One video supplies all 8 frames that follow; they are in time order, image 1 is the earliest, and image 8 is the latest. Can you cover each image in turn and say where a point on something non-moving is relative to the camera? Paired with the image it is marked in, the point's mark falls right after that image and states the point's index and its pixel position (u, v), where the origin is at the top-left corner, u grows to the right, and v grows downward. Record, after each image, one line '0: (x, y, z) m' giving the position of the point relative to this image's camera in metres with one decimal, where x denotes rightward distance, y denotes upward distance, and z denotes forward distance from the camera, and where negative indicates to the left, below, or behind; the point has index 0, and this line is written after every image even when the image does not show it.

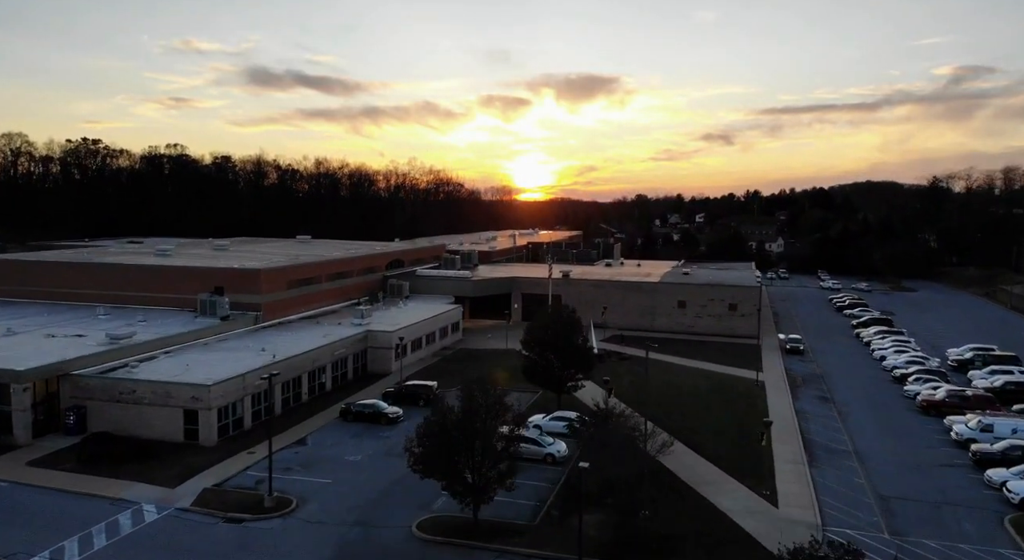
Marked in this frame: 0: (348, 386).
0: (-4.7, -3.1, +19.9) m
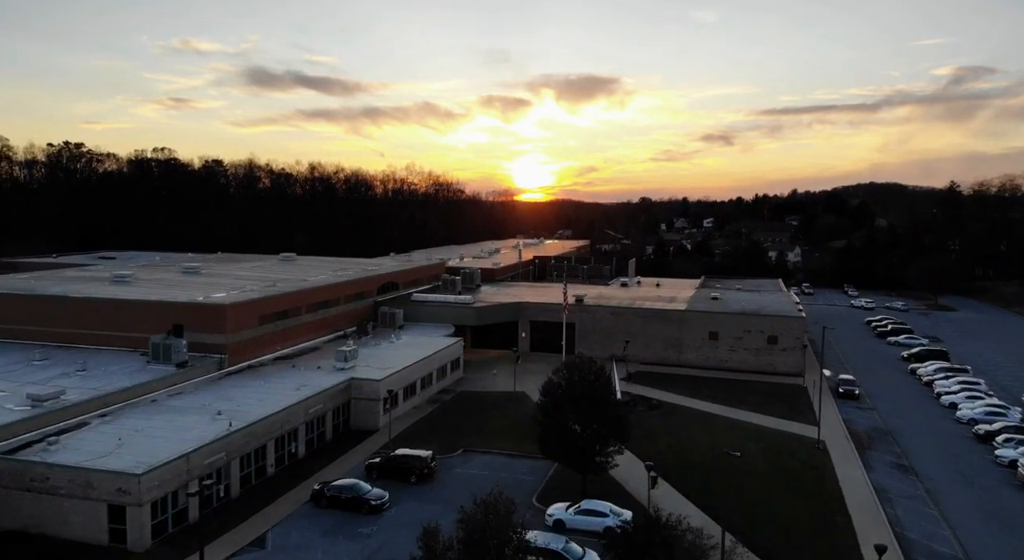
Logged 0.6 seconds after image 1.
0: (-4.4, -4.1, +16.5) m
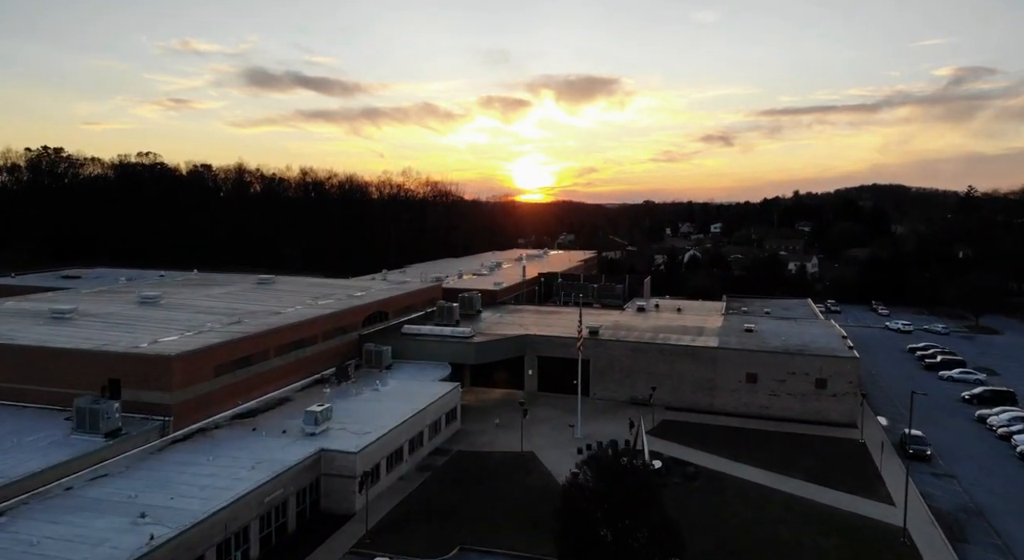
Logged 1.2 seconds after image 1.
0: (-4.2, -5.1, +13.1) m
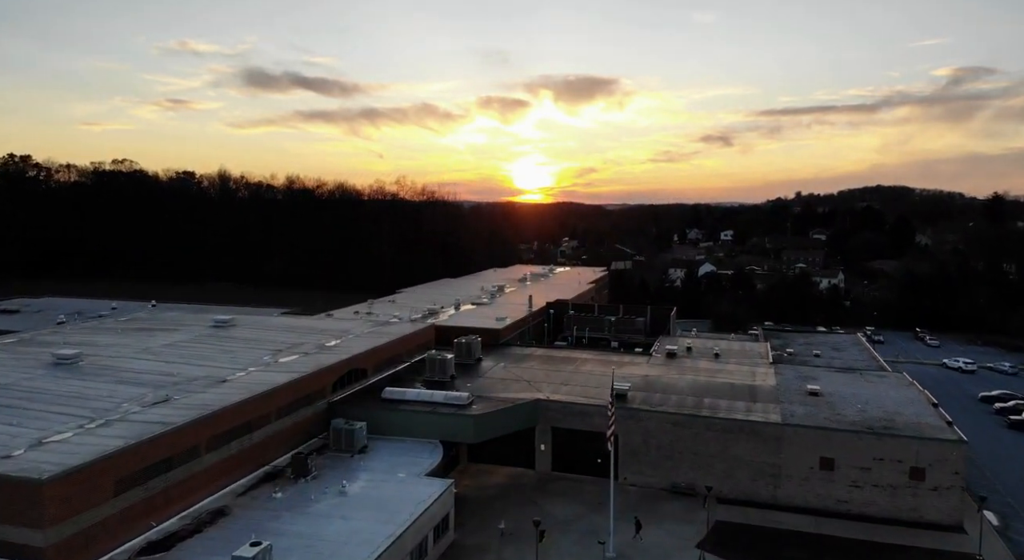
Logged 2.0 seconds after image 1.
0: (-4.0, -6.5, +8.5) m
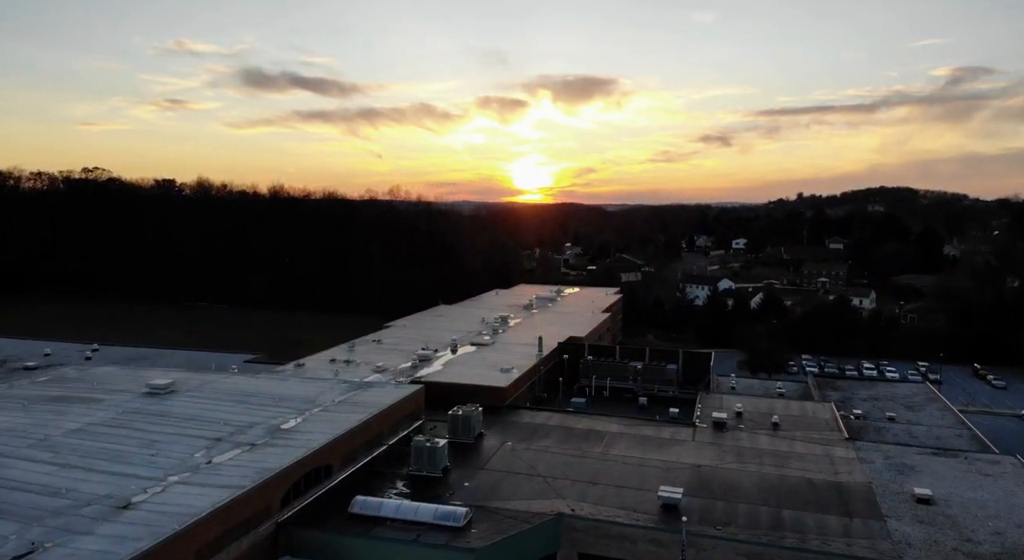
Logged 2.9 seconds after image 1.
0: (-3.7, -8.0, +3.7) m
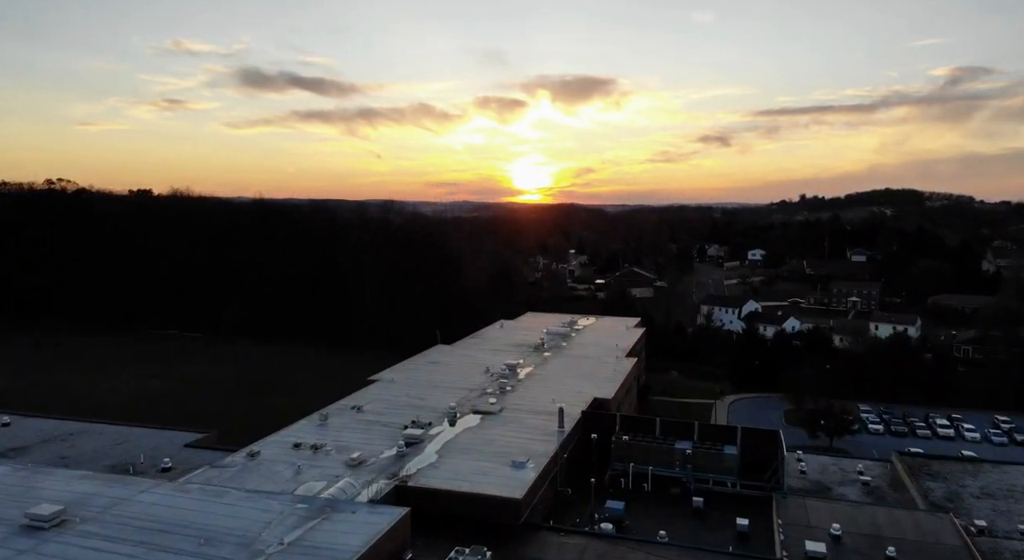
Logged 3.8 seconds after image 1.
0: (-3.3, -9.7, -1.6) m
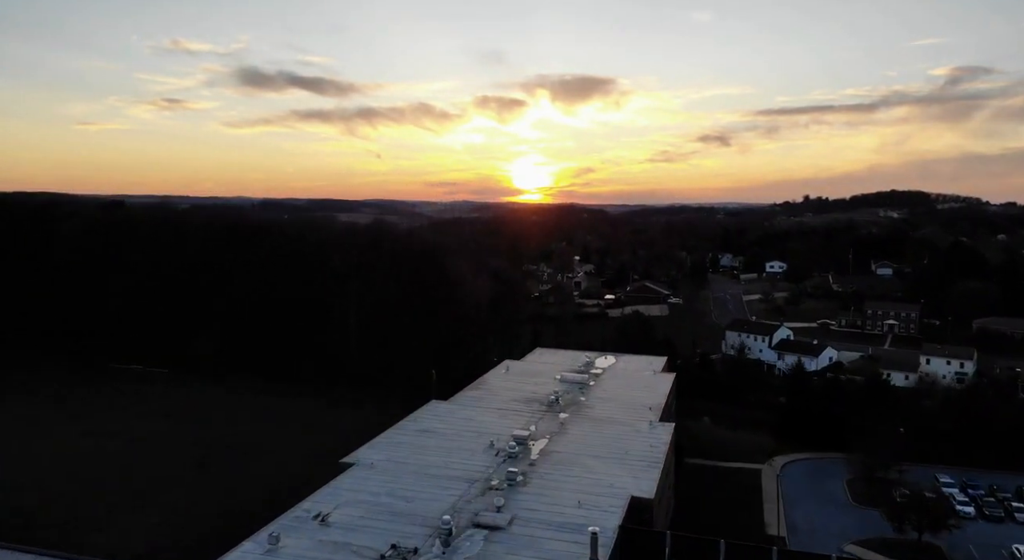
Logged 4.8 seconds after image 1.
0: (-2.9, -11.5, -7.1) m
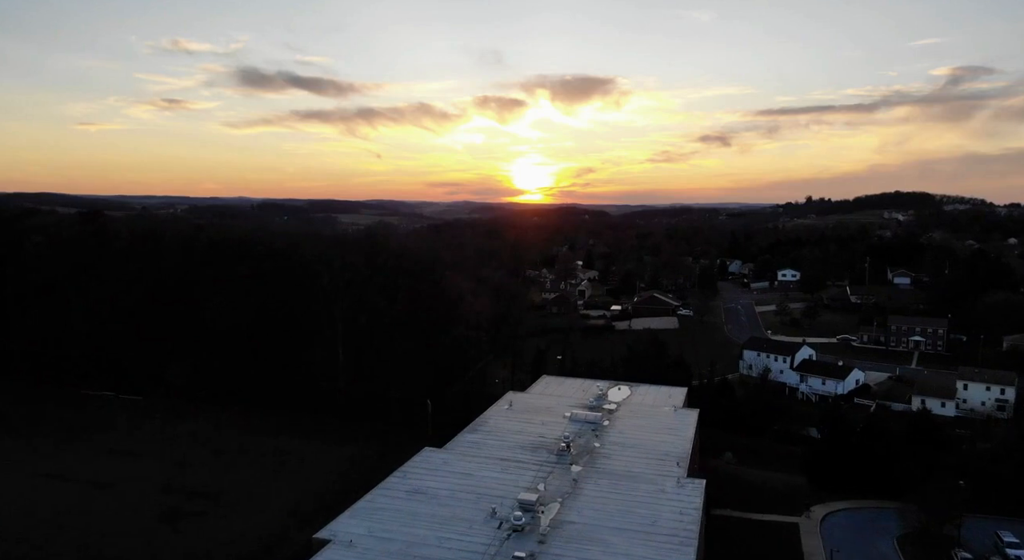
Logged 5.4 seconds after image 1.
0: (-2.8, -12.5, -10.5) m
